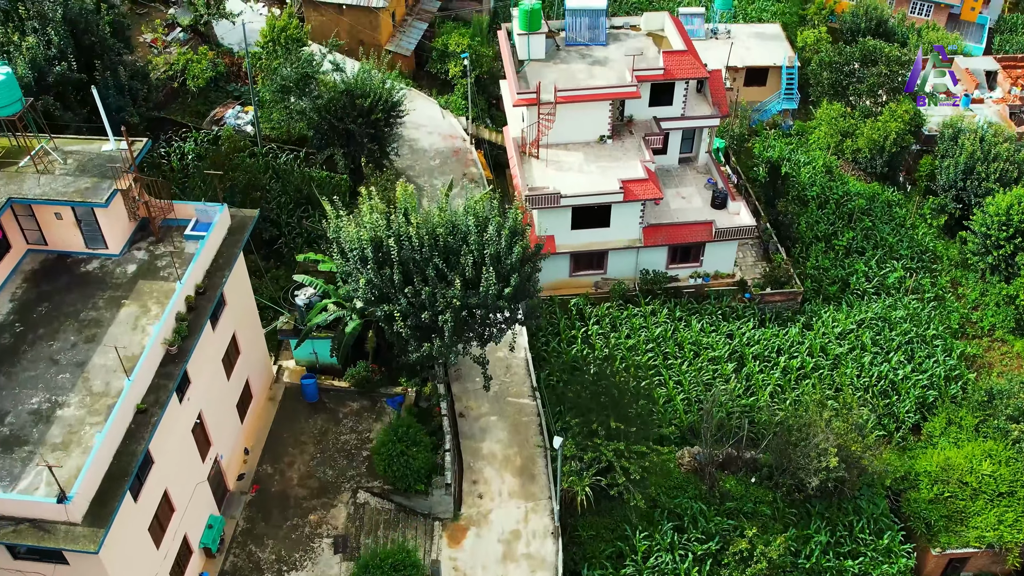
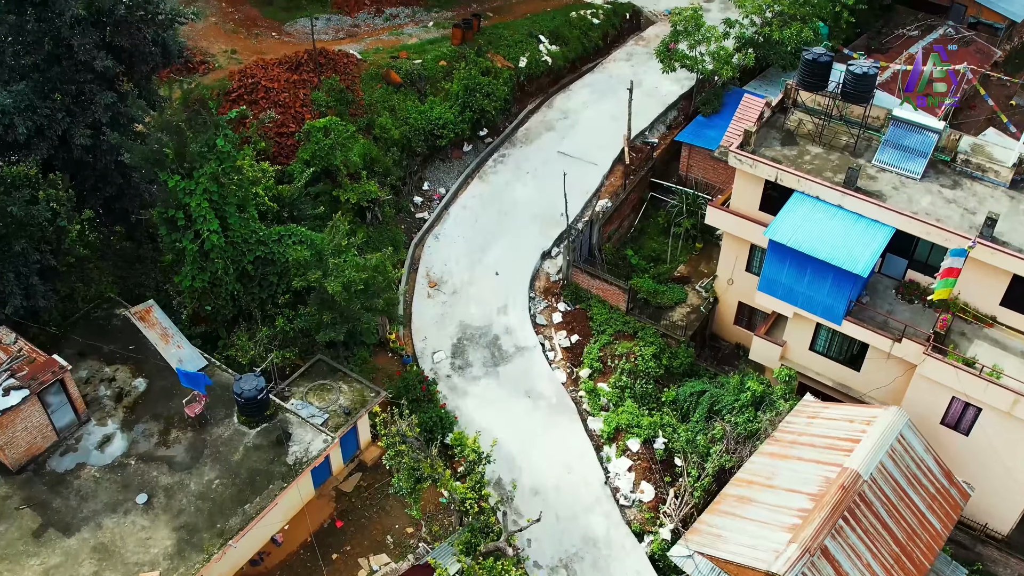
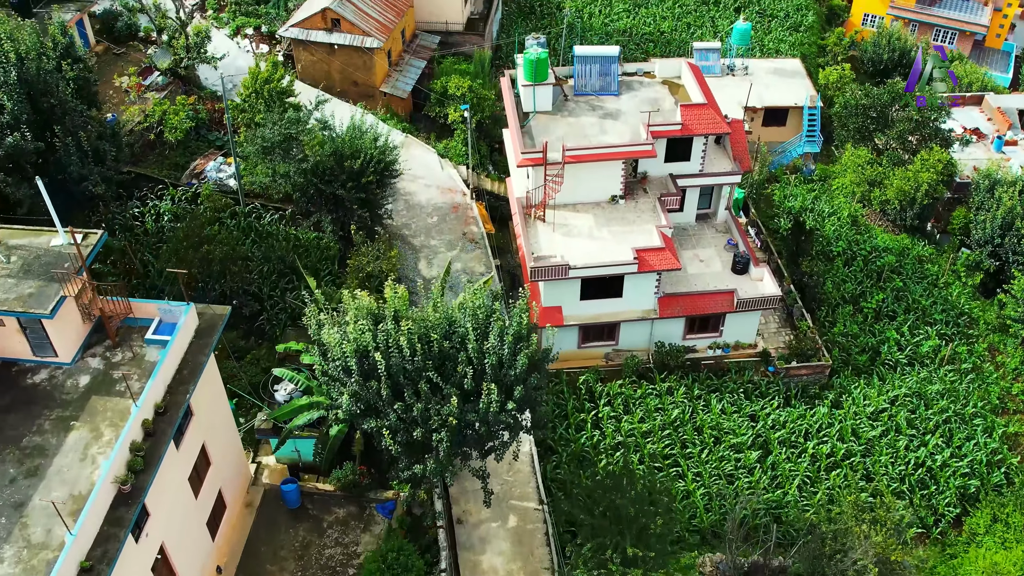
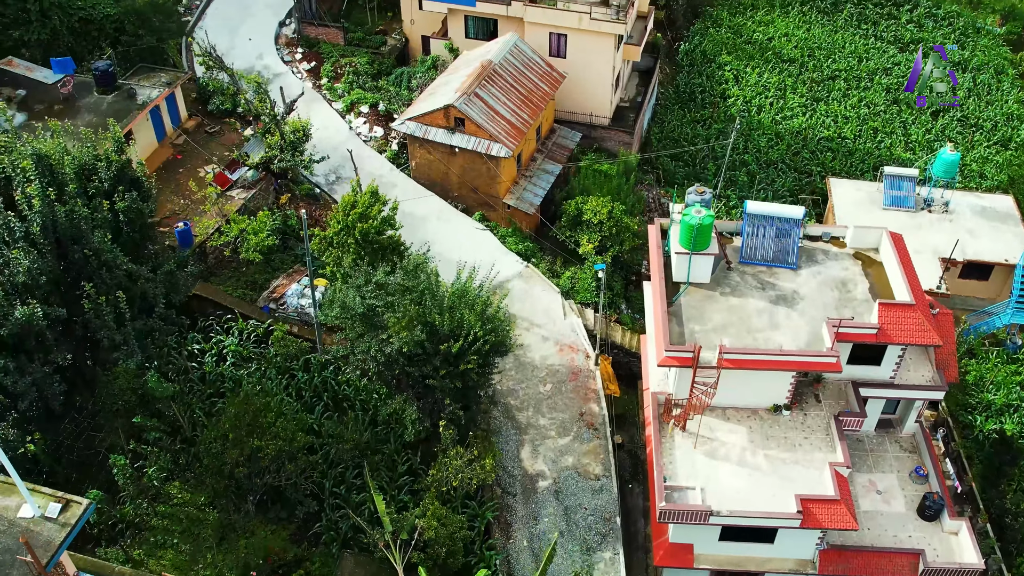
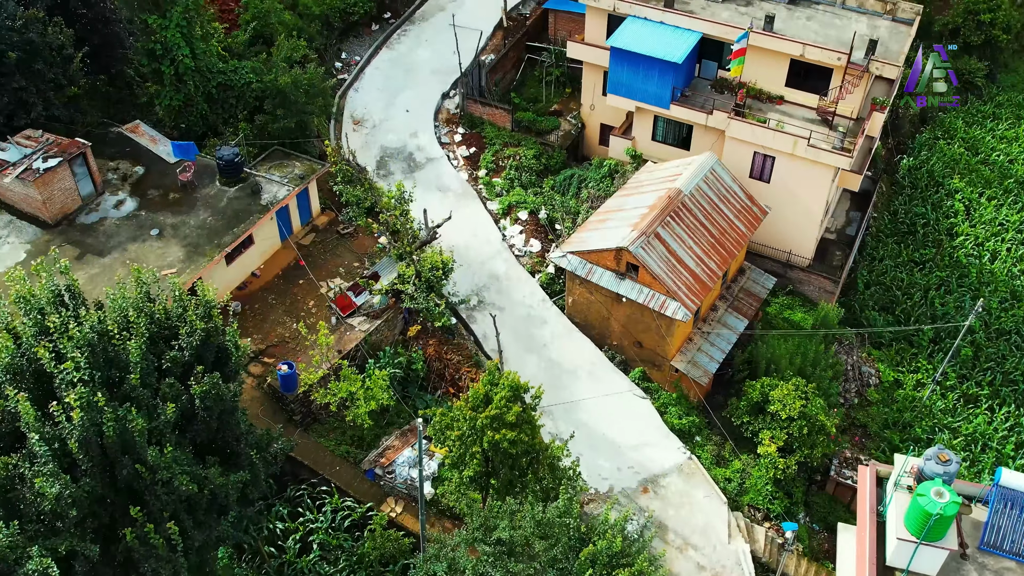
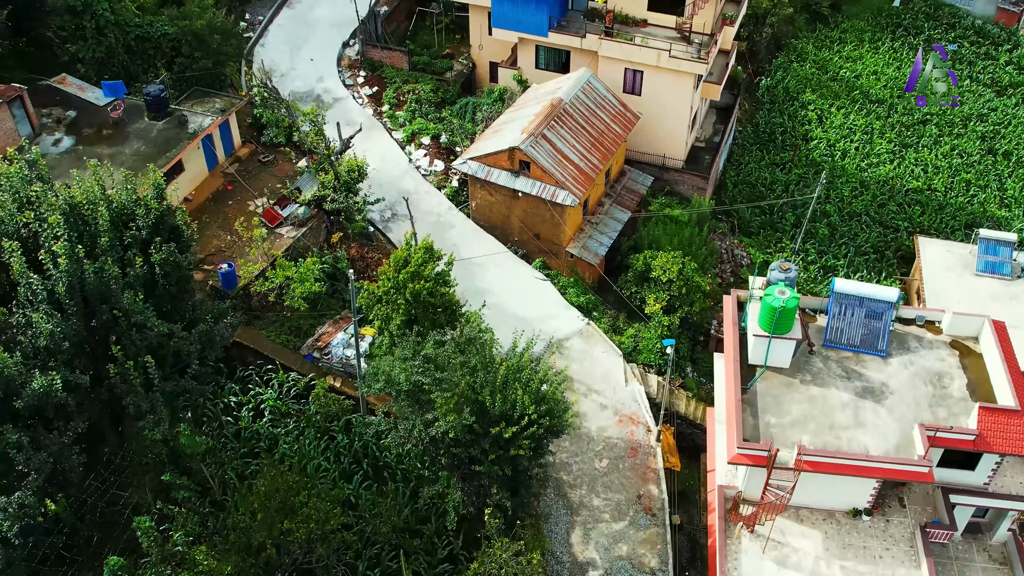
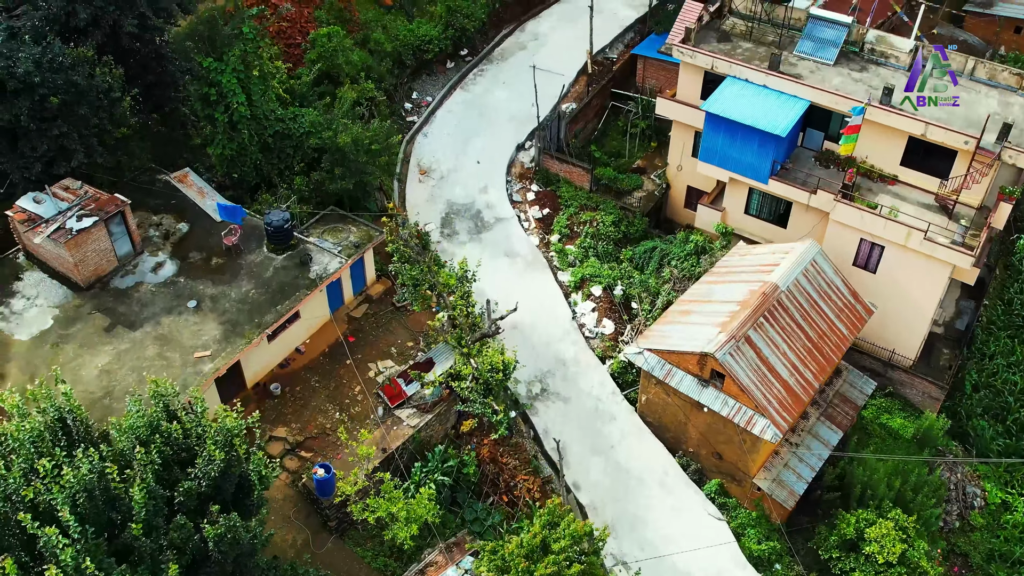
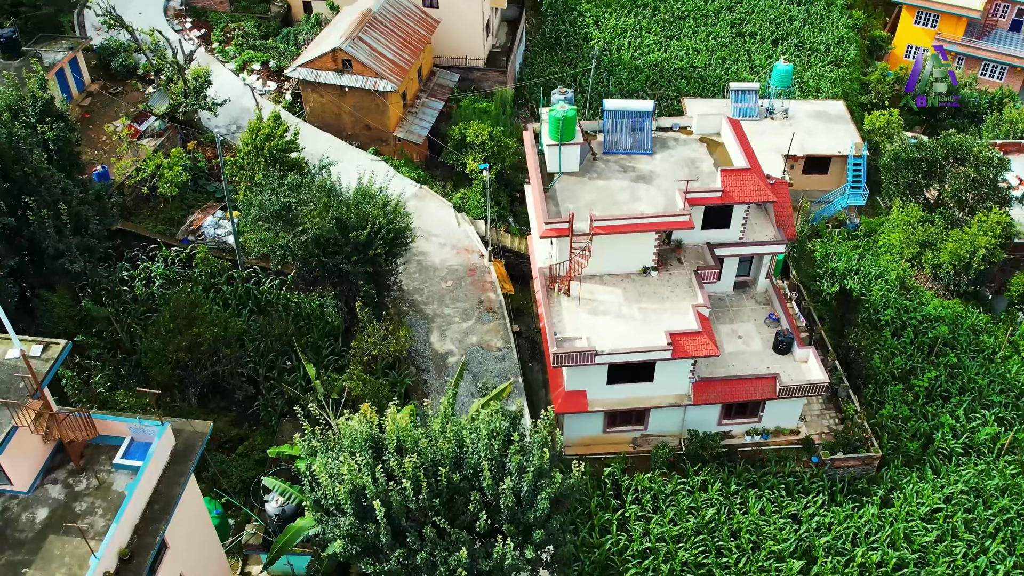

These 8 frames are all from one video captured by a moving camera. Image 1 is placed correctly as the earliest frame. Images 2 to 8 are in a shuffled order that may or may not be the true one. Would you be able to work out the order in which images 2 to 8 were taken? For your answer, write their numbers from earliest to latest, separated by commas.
3, 8, 4, 6, 5, 7, 2
